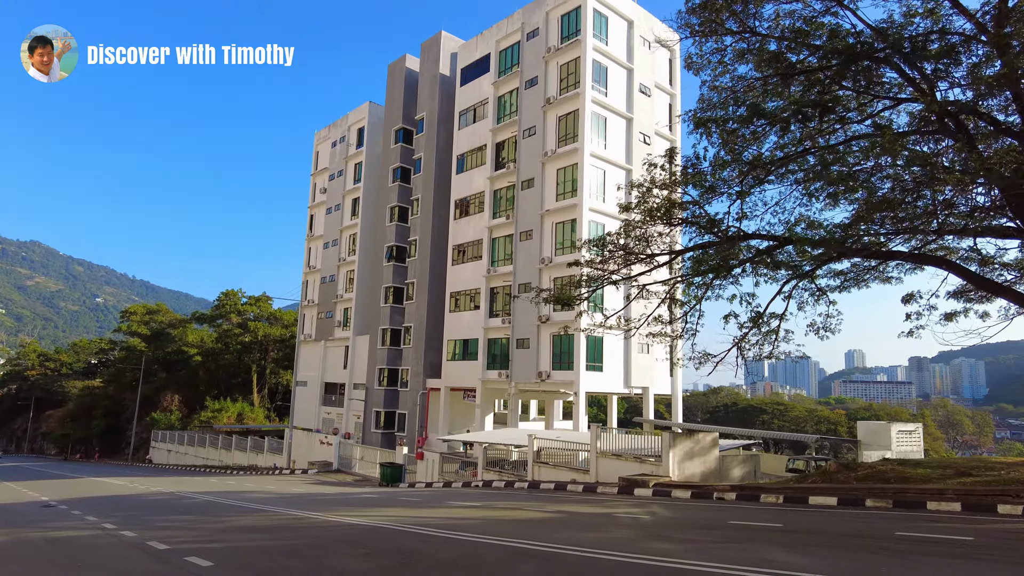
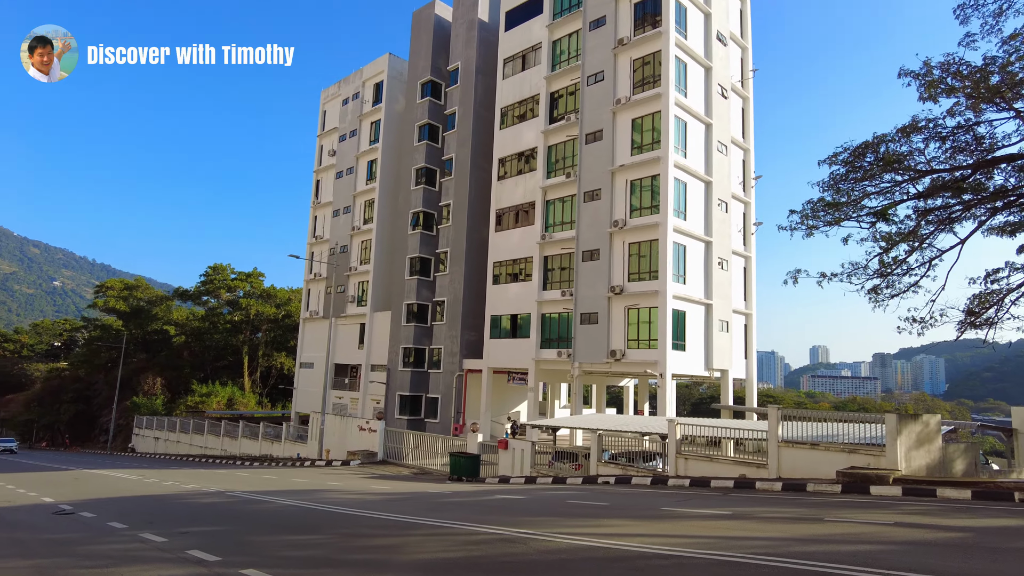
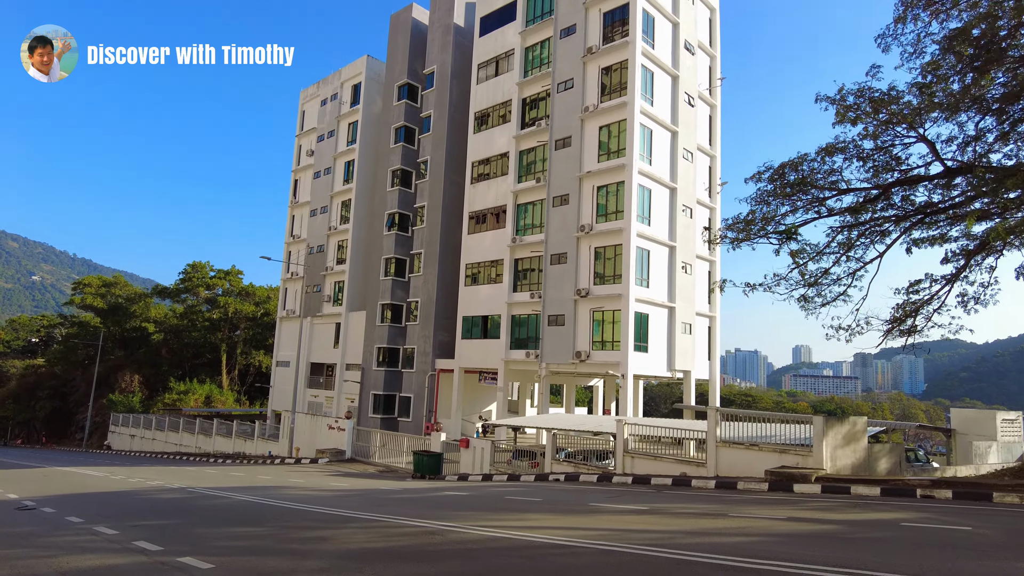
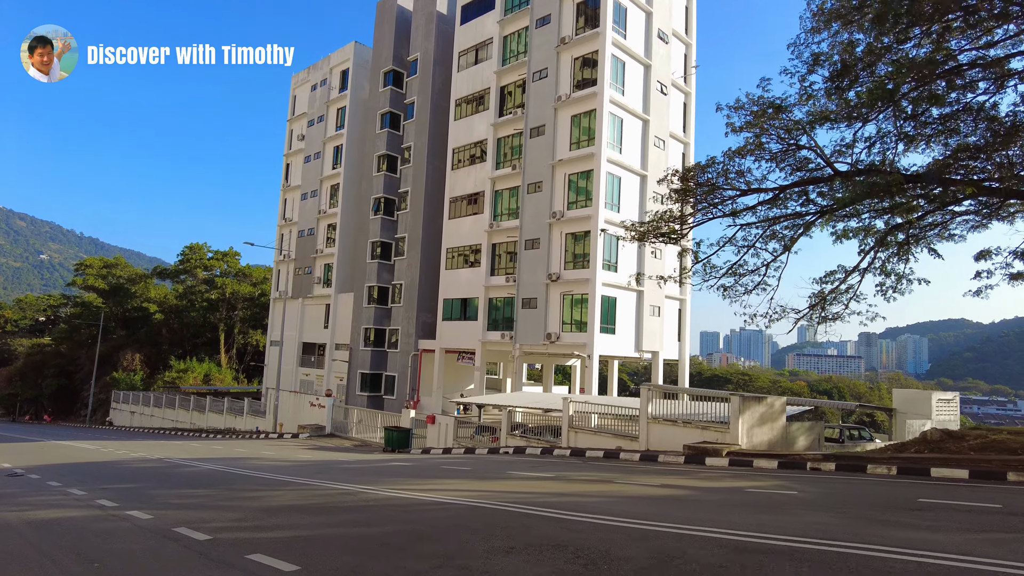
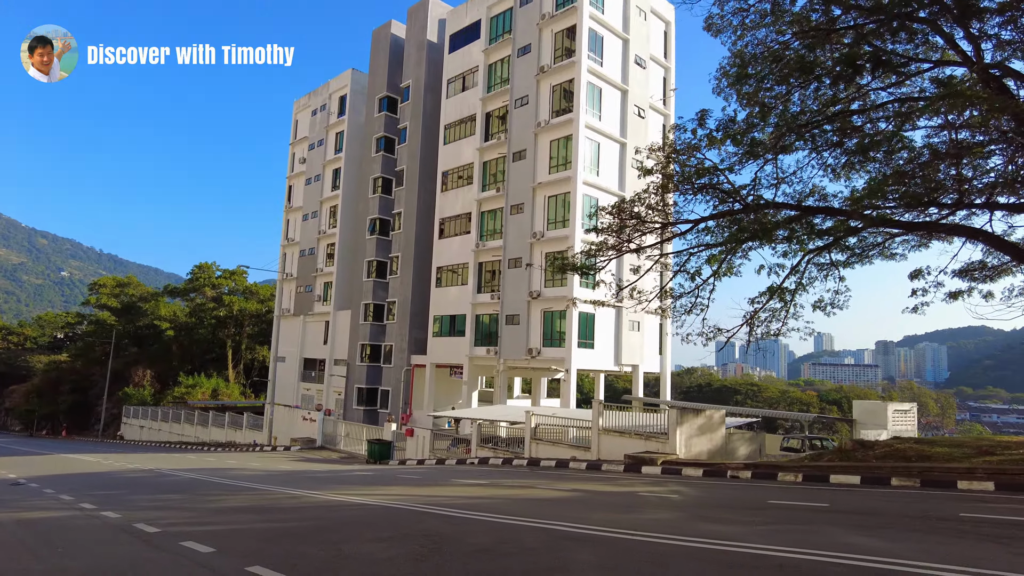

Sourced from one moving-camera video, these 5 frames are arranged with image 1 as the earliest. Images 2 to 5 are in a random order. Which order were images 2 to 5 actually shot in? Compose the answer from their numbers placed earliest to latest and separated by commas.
5, 4, 3, 2
